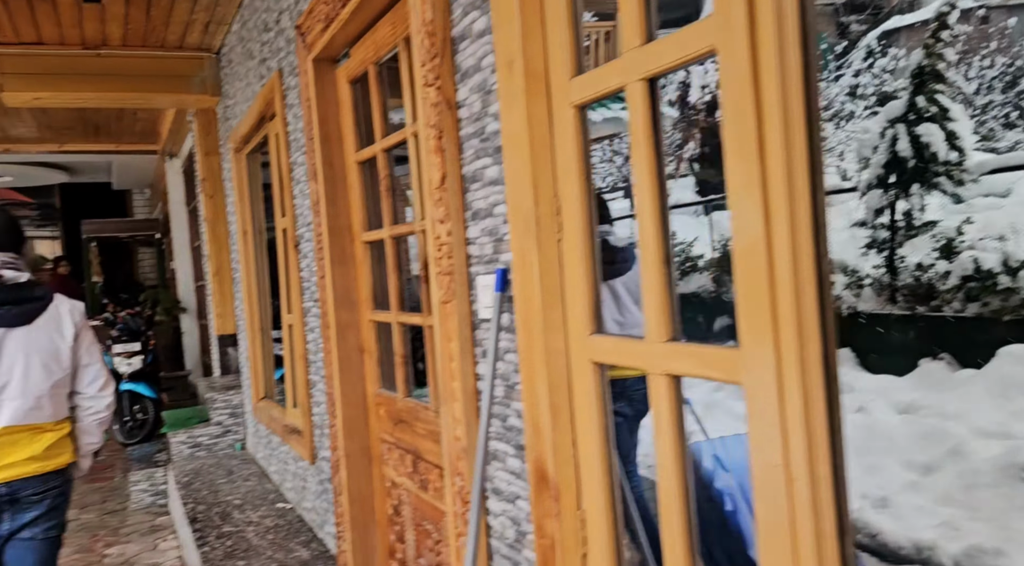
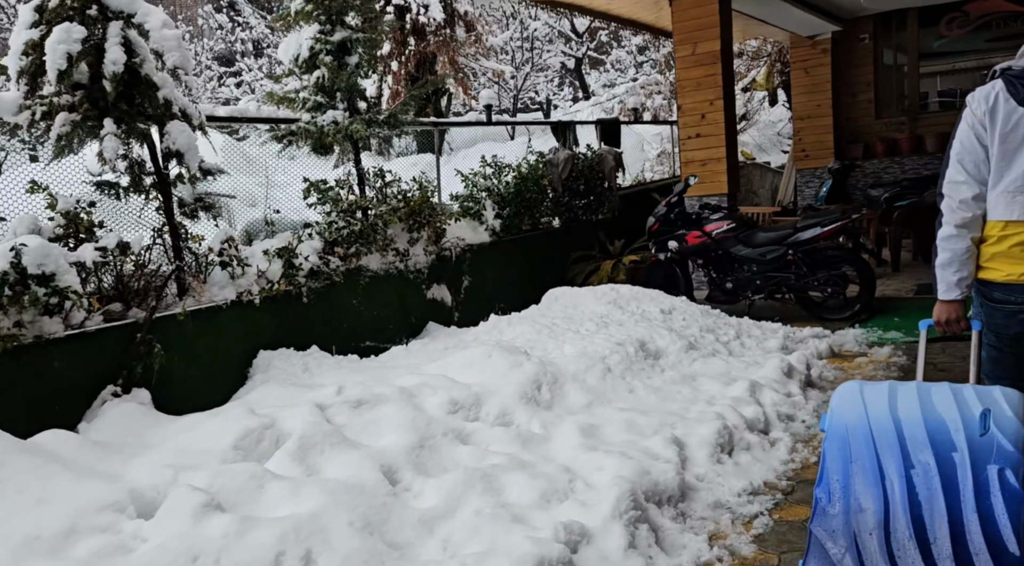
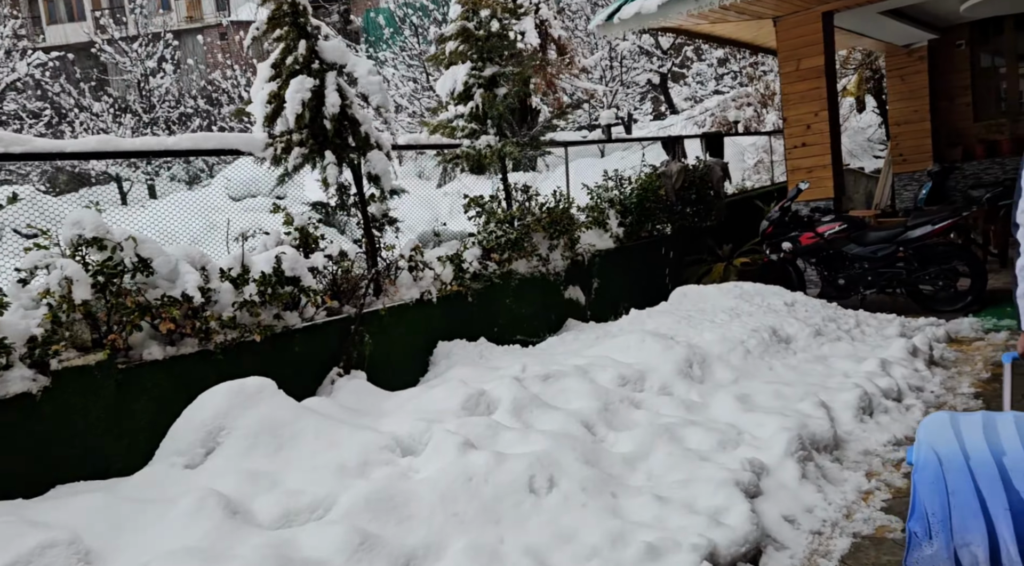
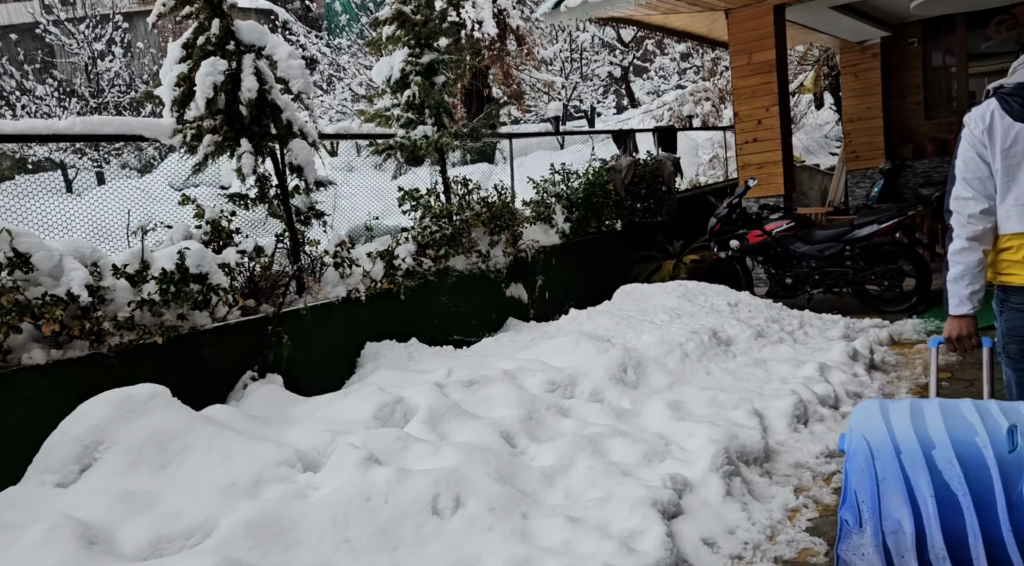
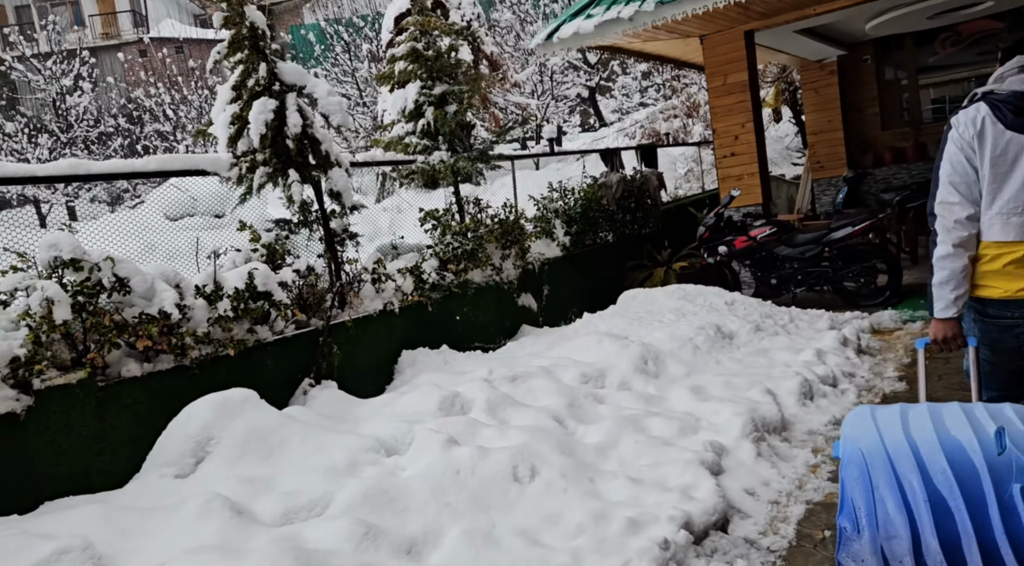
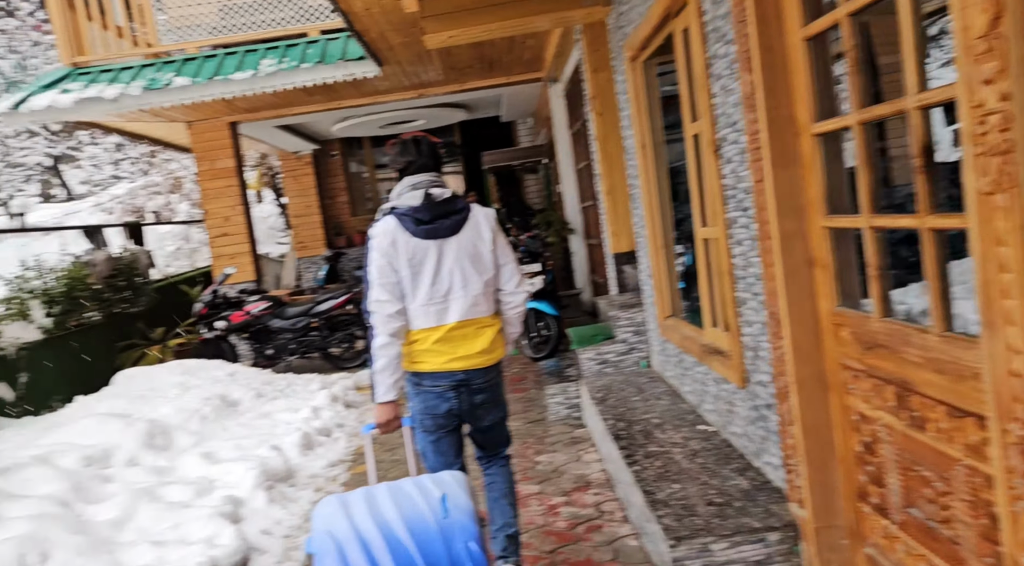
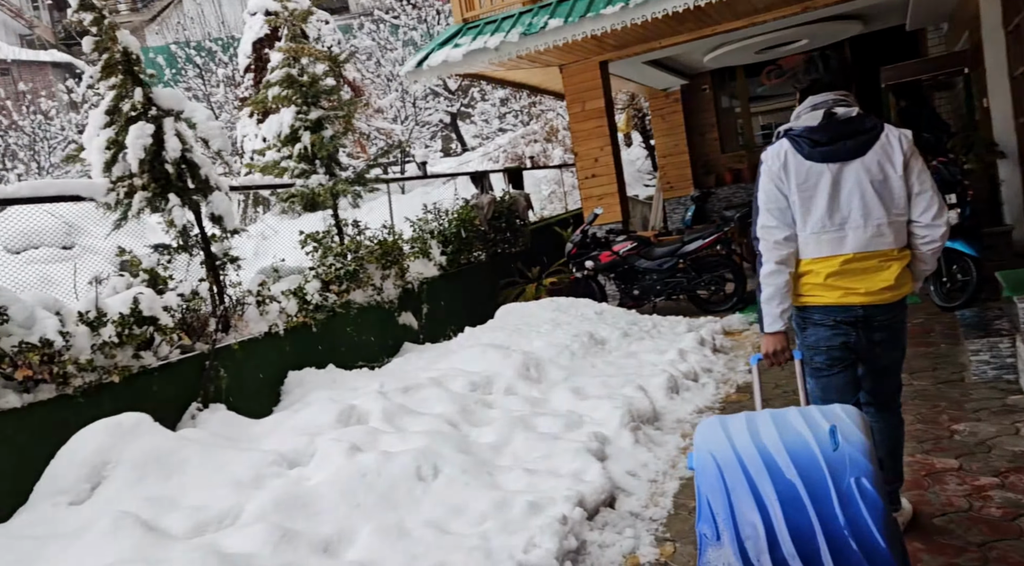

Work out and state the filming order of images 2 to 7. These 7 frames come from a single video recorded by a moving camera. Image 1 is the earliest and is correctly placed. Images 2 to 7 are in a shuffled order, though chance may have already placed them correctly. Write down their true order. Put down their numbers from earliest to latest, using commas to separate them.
6, 7, 5, 3, 4, 2
